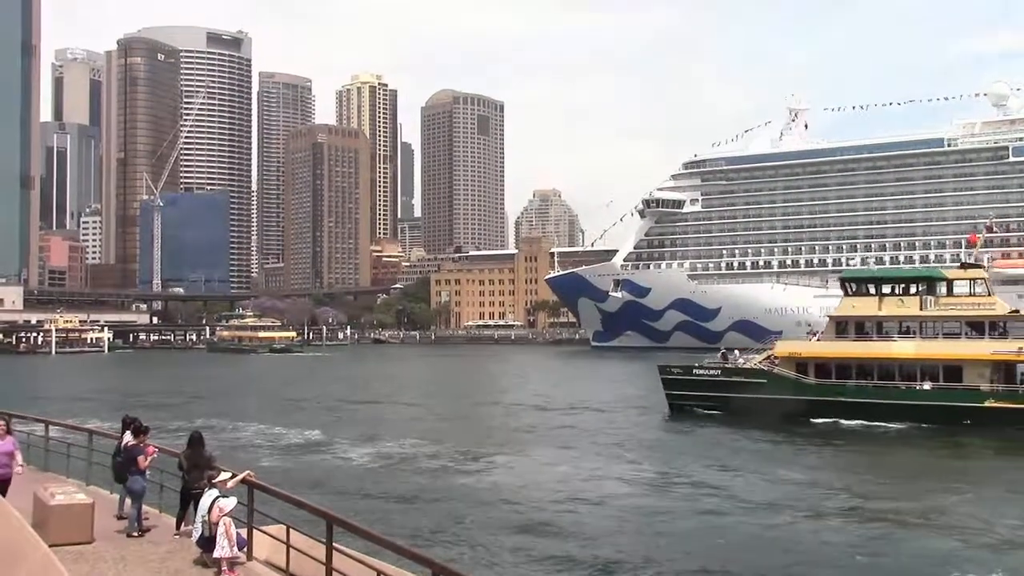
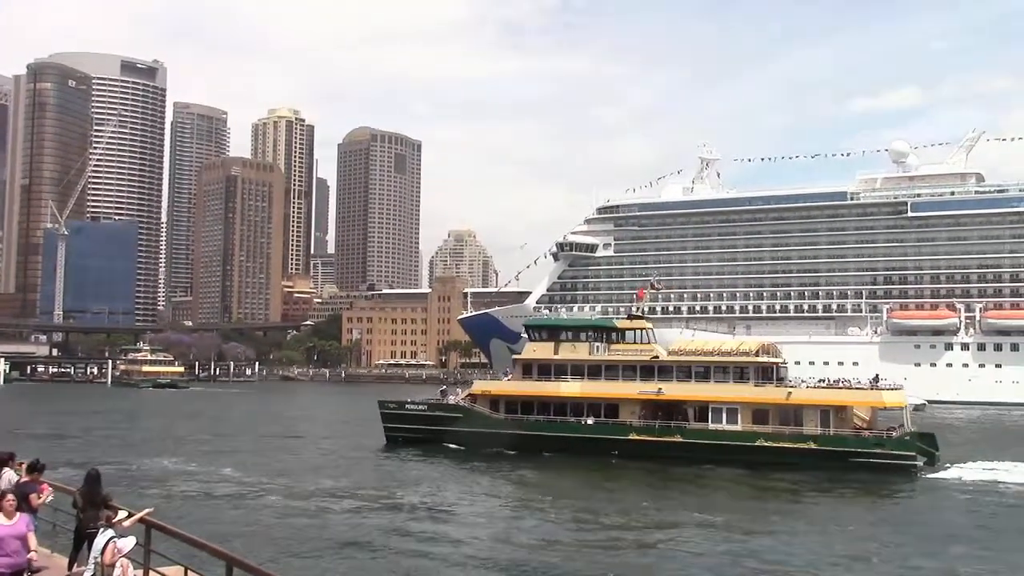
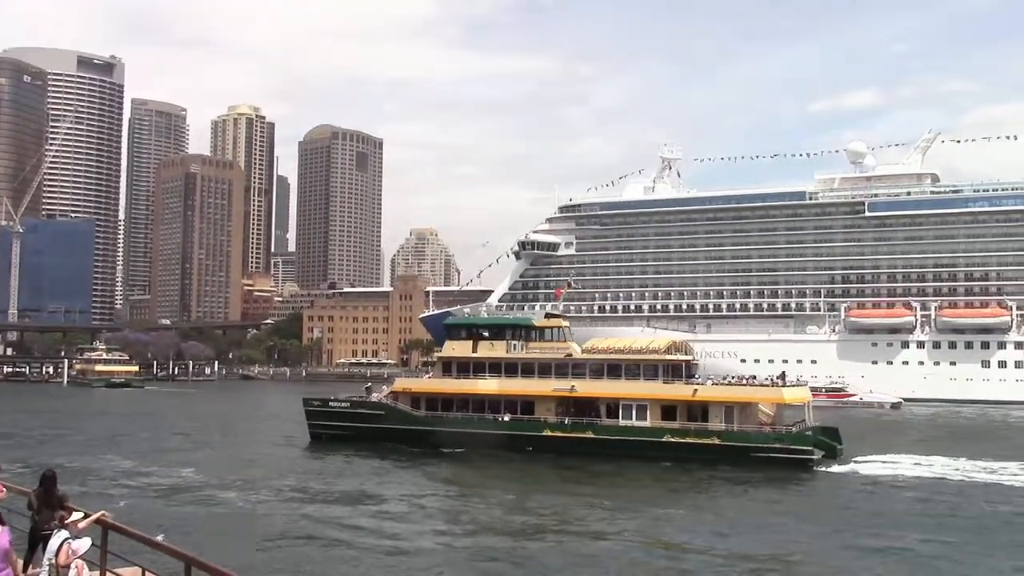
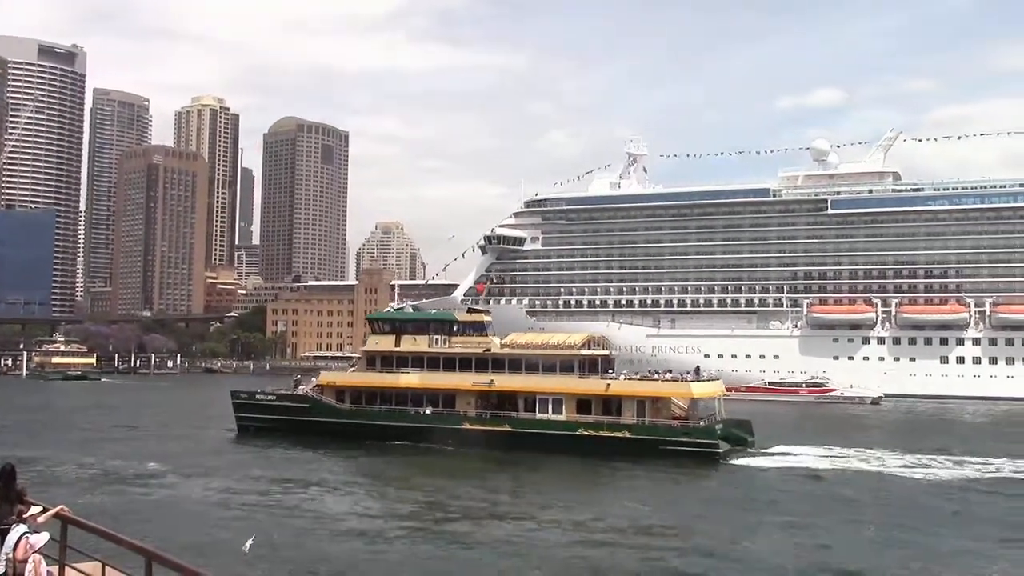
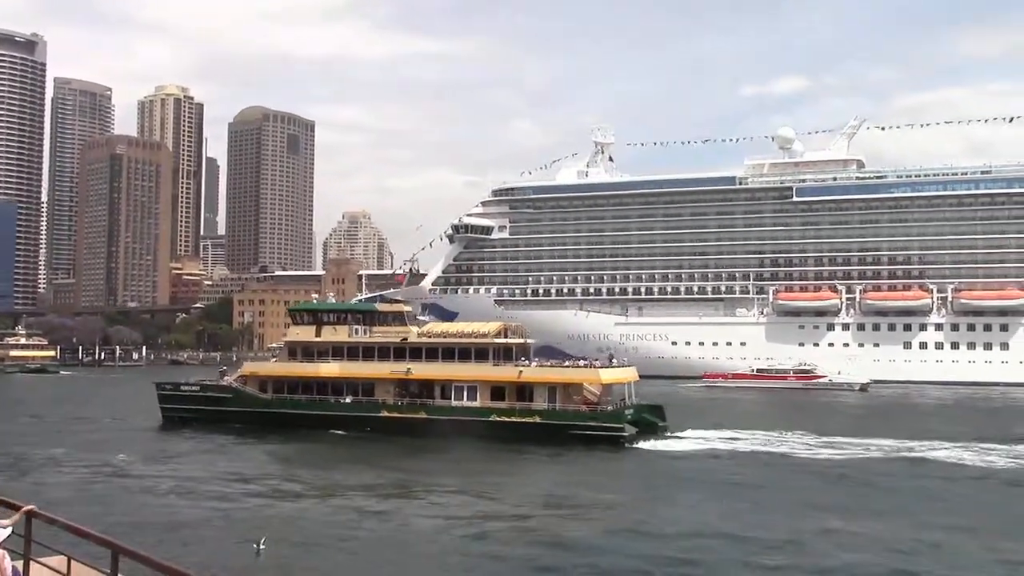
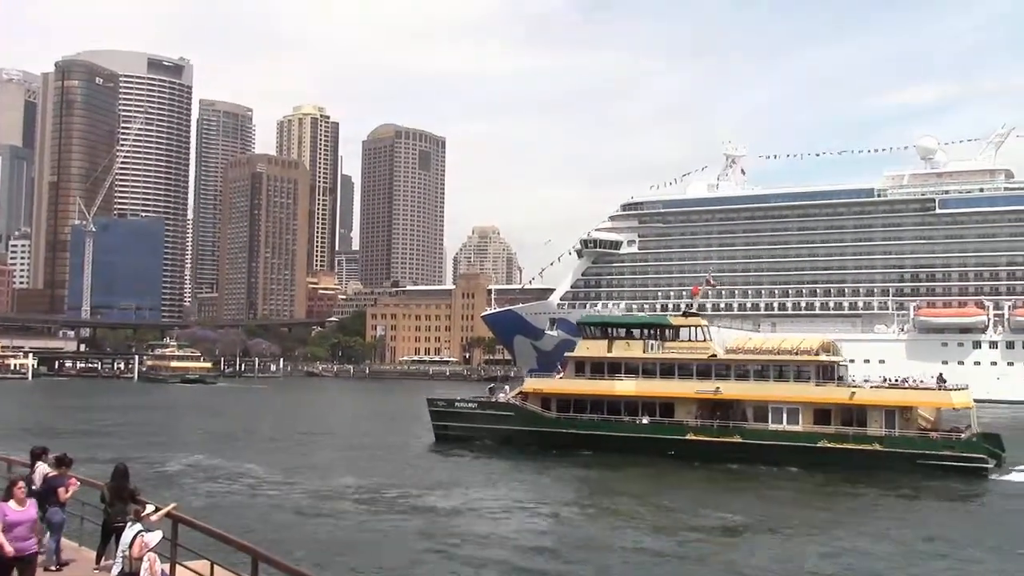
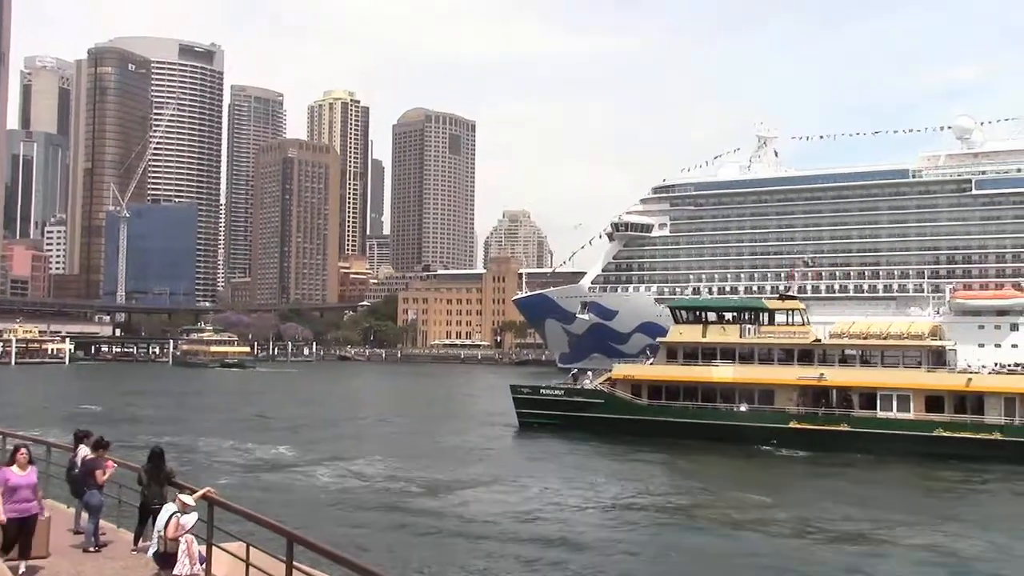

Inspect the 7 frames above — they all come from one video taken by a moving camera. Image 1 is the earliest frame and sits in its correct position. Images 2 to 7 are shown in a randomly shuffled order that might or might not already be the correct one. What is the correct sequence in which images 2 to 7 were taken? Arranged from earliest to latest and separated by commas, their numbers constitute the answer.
7, 6, 2, 3, 4, 5
